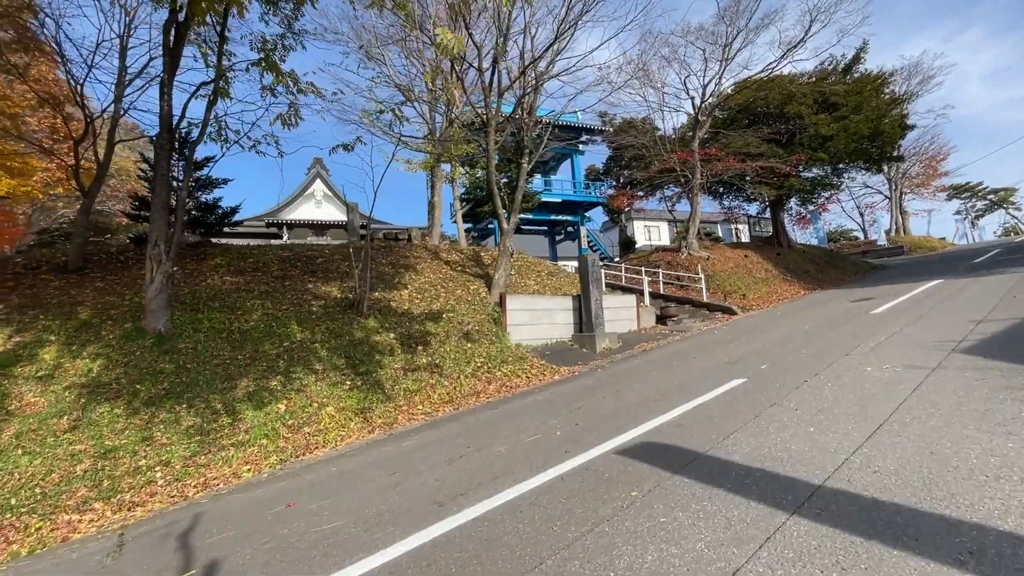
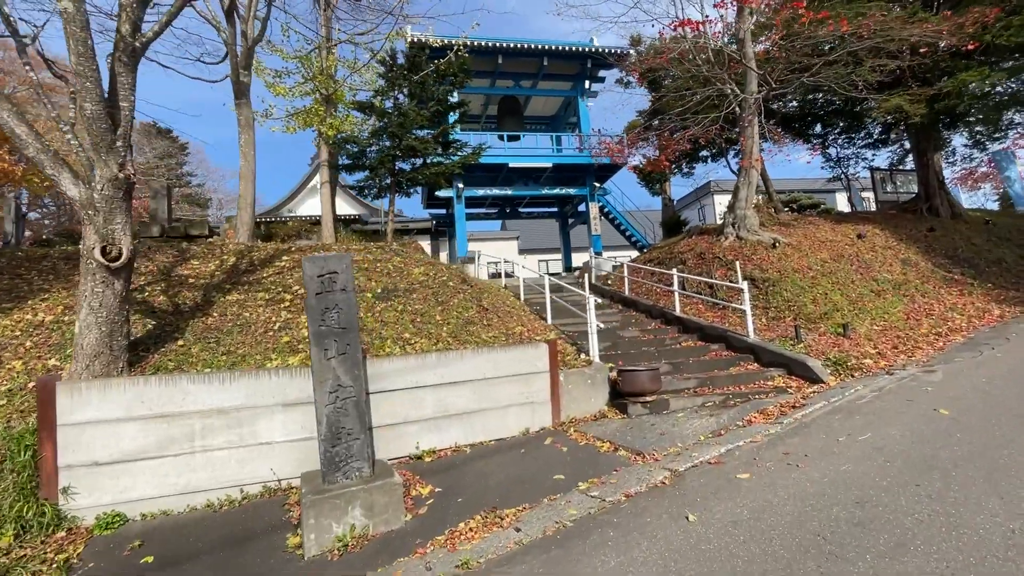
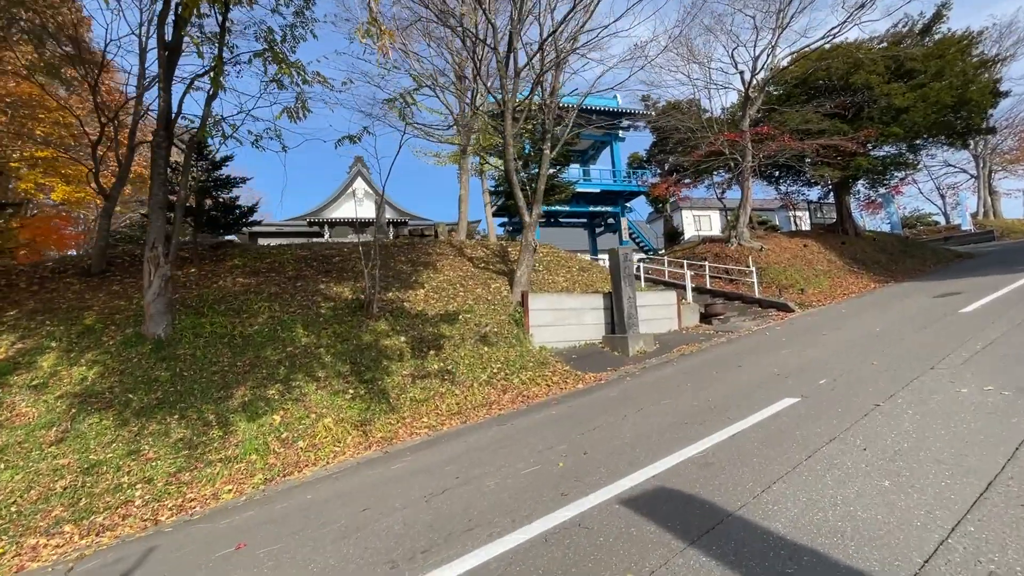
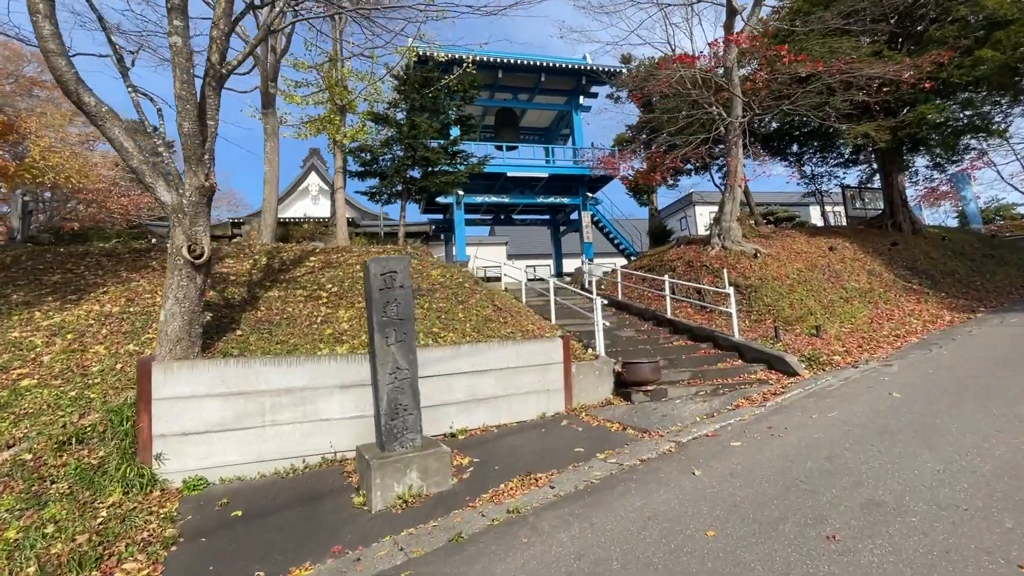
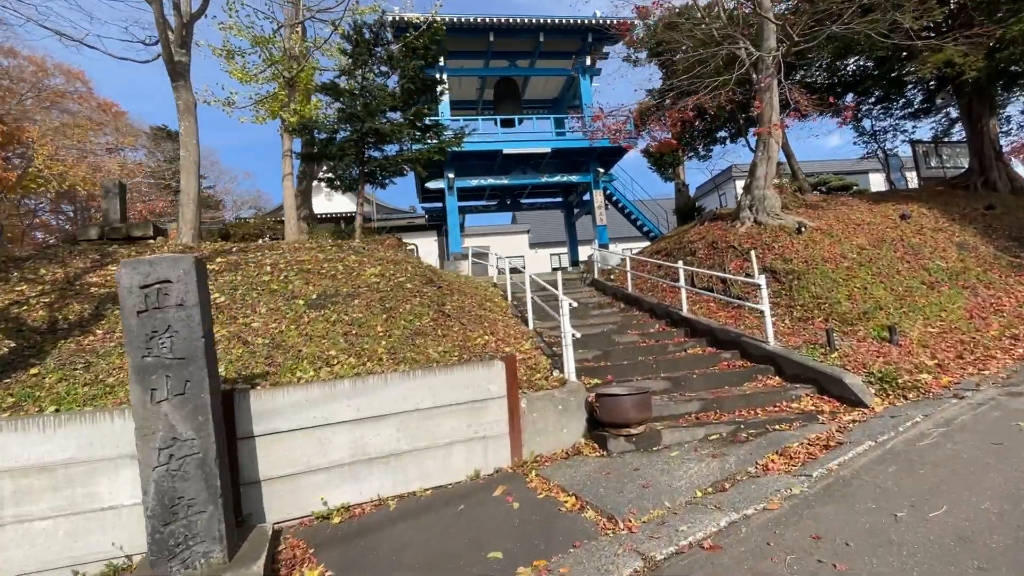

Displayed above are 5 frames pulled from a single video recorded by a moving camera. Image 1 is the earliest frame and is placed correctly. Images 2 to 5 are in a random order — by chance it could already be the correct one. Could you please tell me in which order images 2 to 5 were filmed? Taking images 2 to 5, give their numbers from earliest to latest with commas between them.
3, 4, 2, 5
